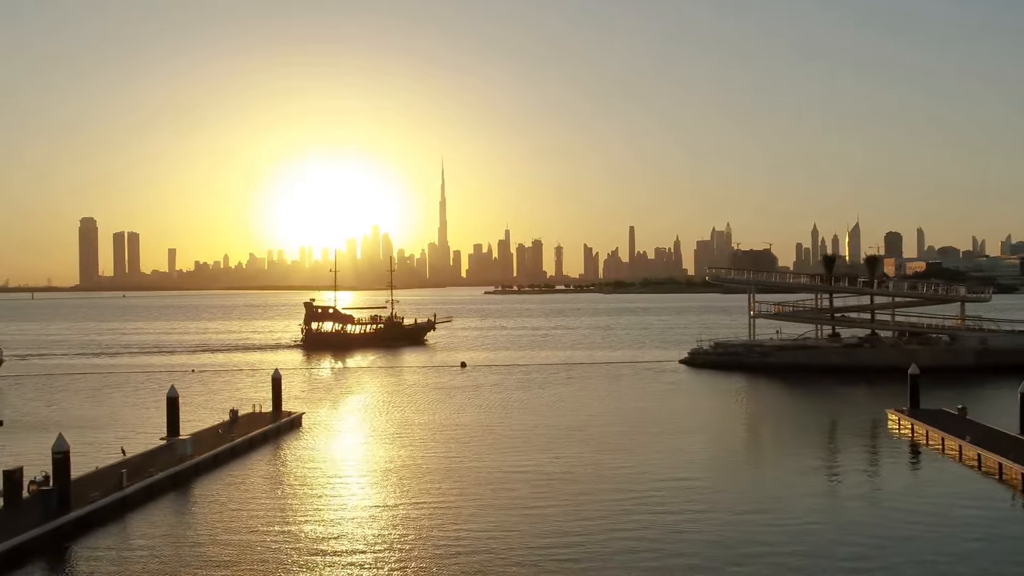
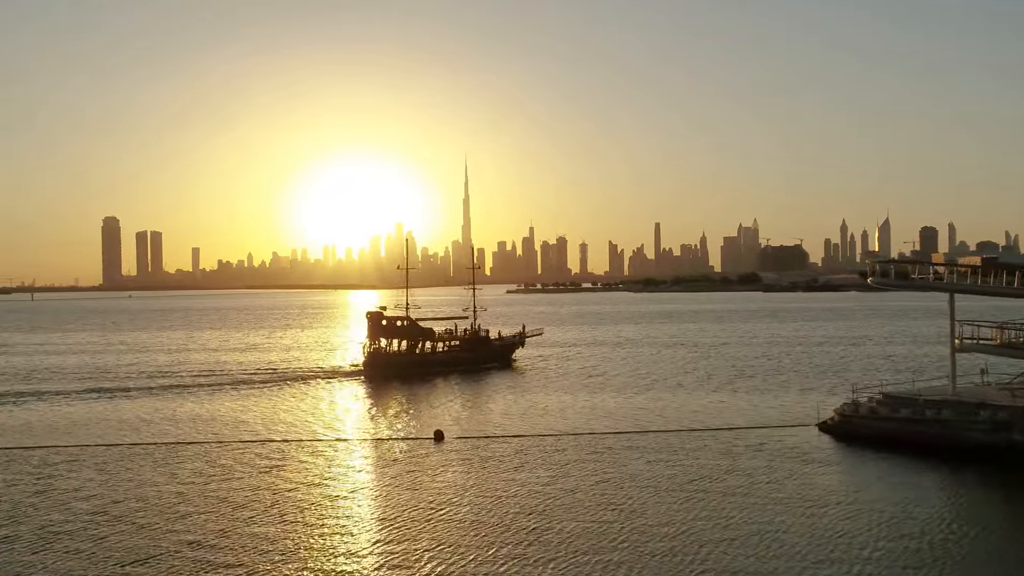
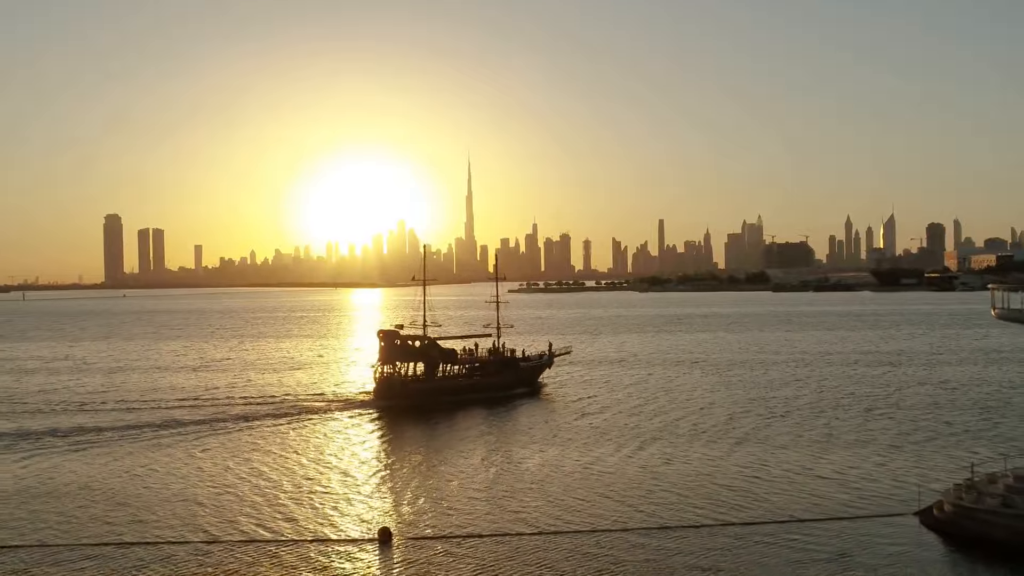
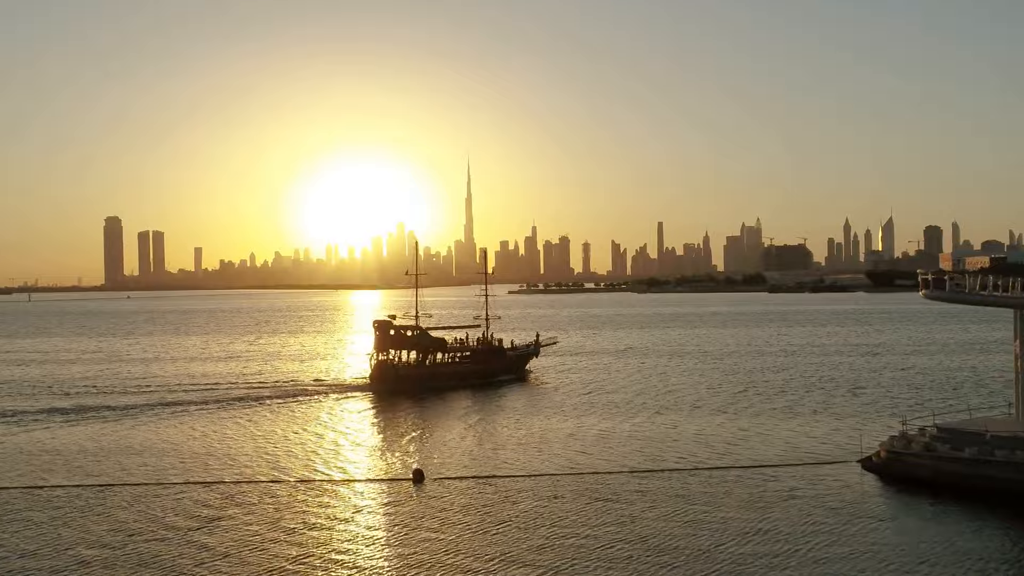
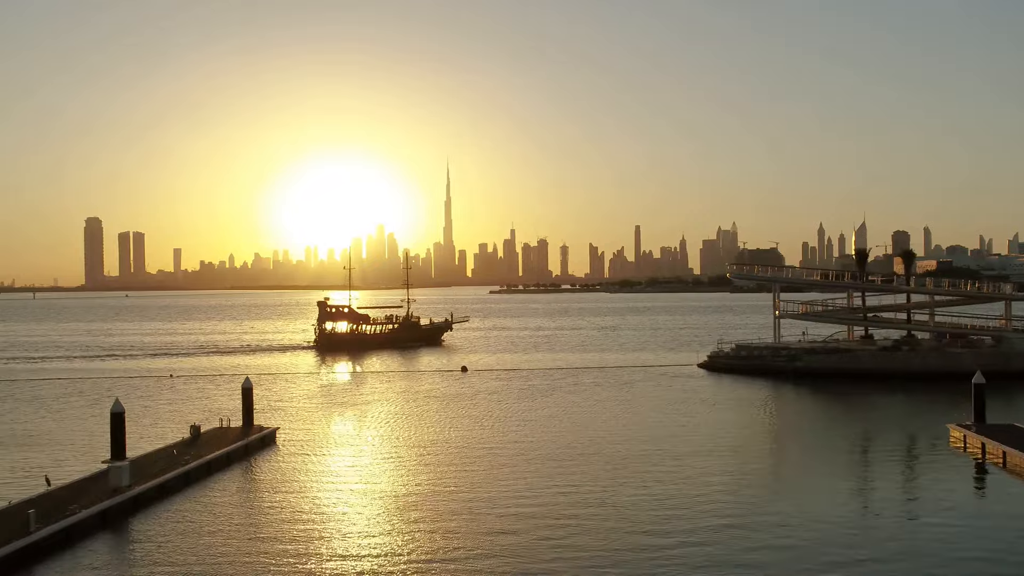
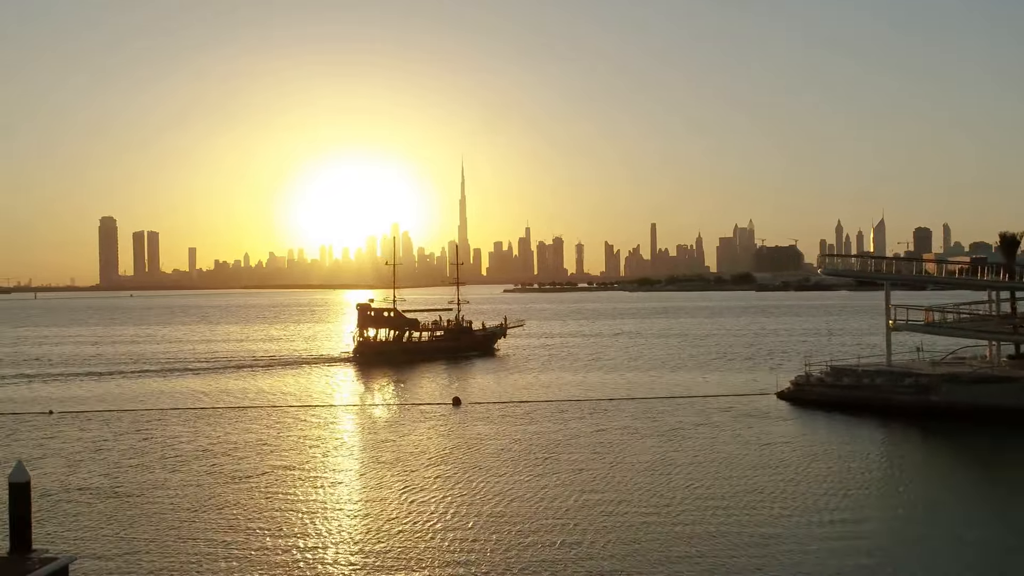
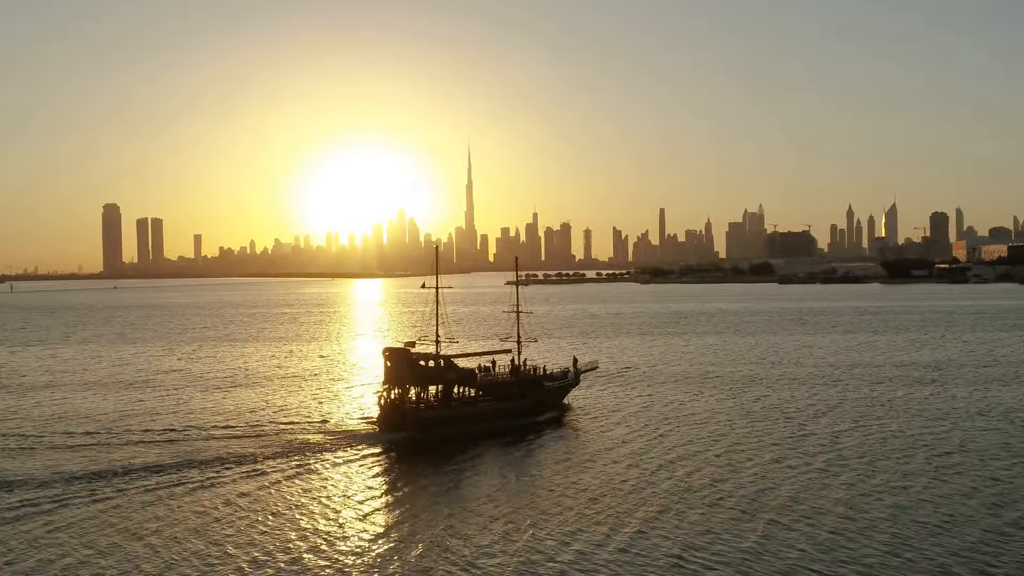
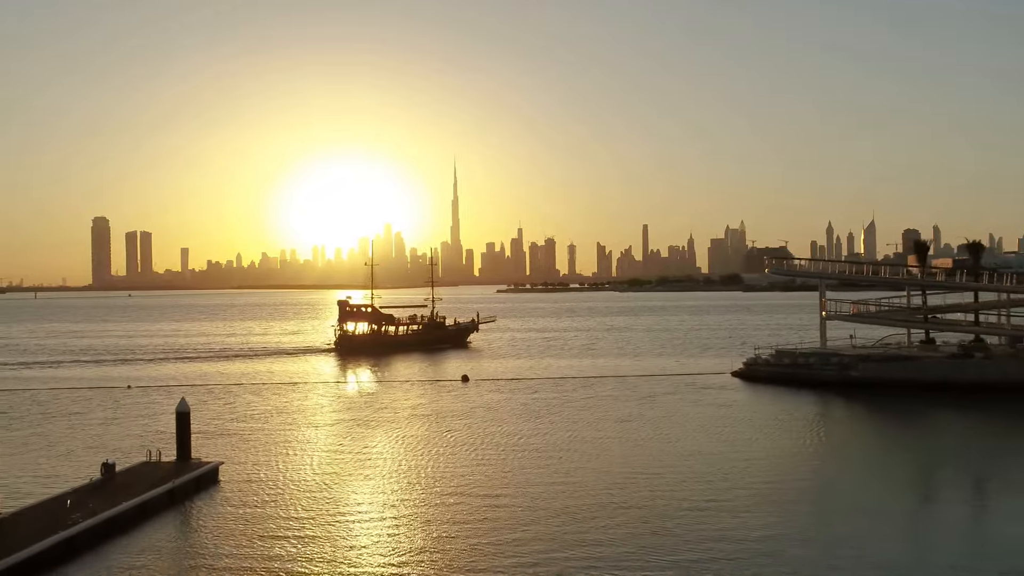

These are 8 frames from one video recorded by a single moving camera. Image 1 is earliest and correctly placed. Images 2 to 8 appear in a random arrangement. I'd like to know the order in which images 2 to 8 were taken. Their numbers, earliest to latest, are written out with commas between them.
5, 8, 6, 2, 4, 3, 7
